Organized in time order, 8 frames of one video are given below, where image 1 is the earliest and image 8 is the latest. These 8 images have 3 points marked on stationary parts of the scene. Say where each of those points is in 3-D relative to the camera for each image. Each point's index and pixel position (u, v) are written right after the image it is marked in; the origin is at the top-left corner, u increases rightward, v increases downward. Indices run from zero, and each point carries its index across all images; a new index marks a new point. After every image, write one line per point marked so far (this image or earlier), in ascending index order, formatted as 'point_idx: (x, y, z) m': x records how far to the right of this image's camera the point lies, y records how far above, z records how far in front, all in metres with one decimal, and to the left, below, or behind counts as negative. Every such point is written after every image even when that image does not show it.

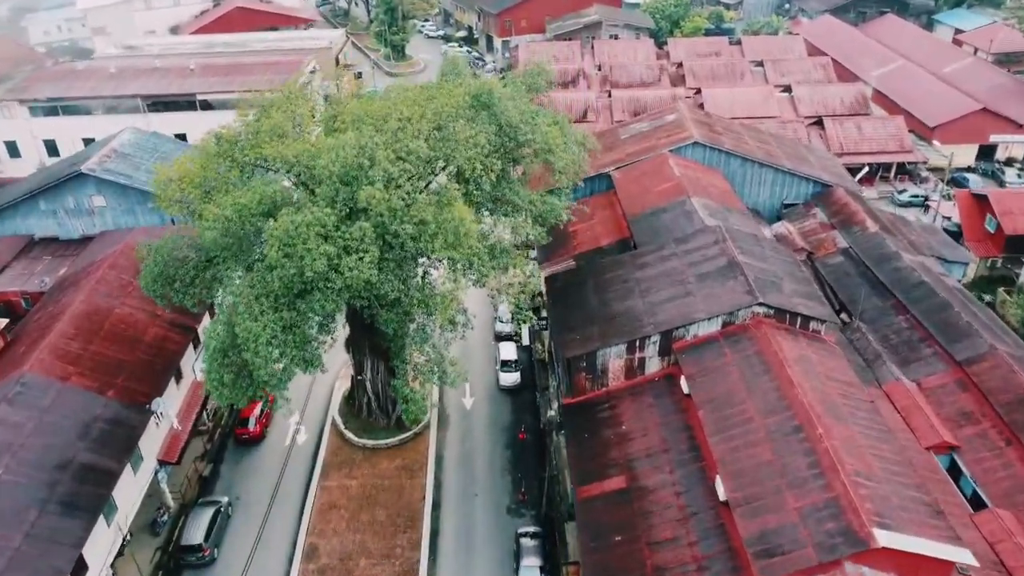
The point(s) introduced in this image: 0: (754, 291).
0: (+5.4, -0.1, +19.2) m
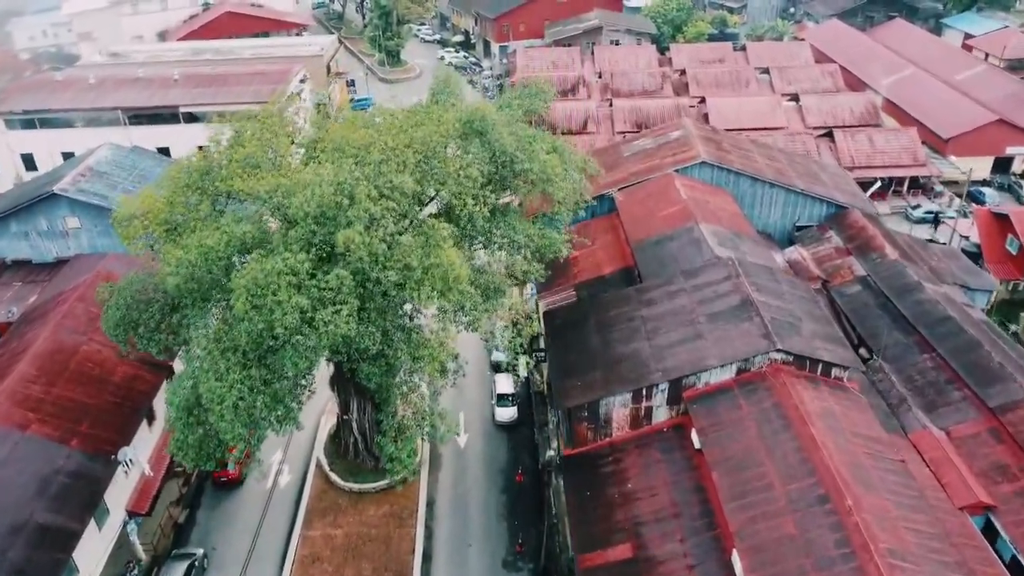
0: (+5.3, -1.0, +17.7) m
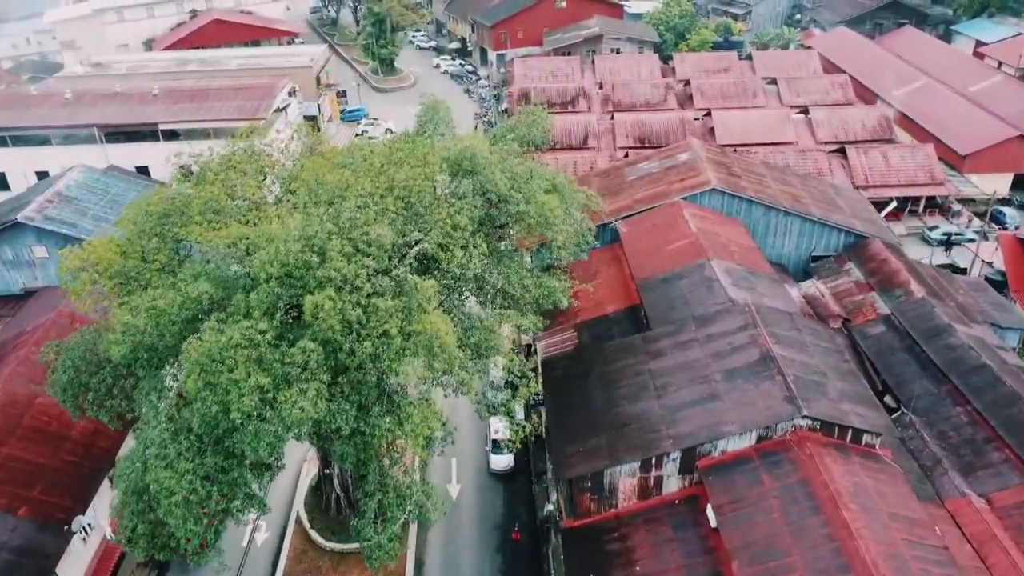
0: (+5.2, -2.0, +15.8) m
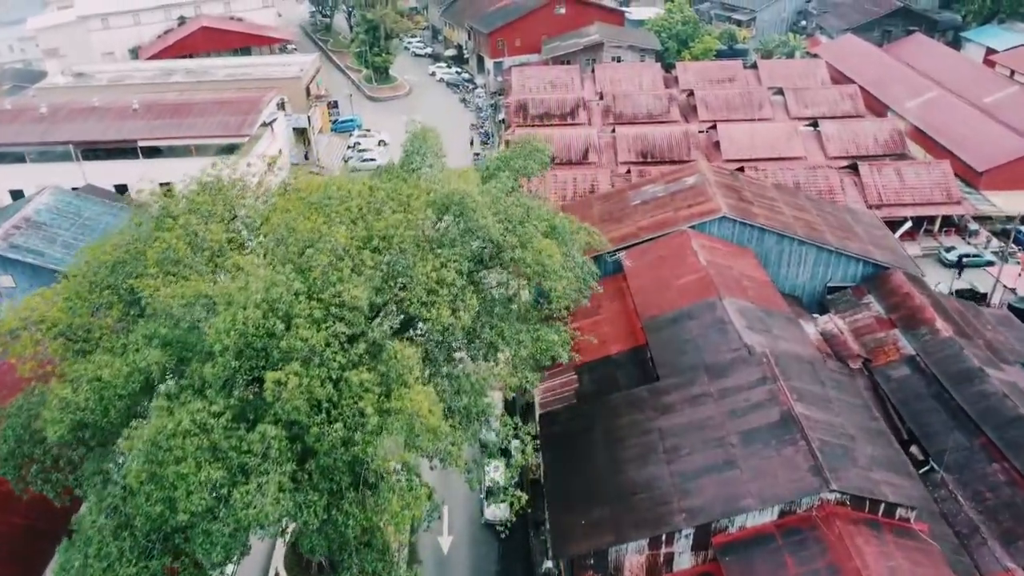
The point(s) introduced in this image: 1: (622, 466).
0: (+5.1, -2.9, +14.2) m
1: (+2.0, -3.2, +15.8) m
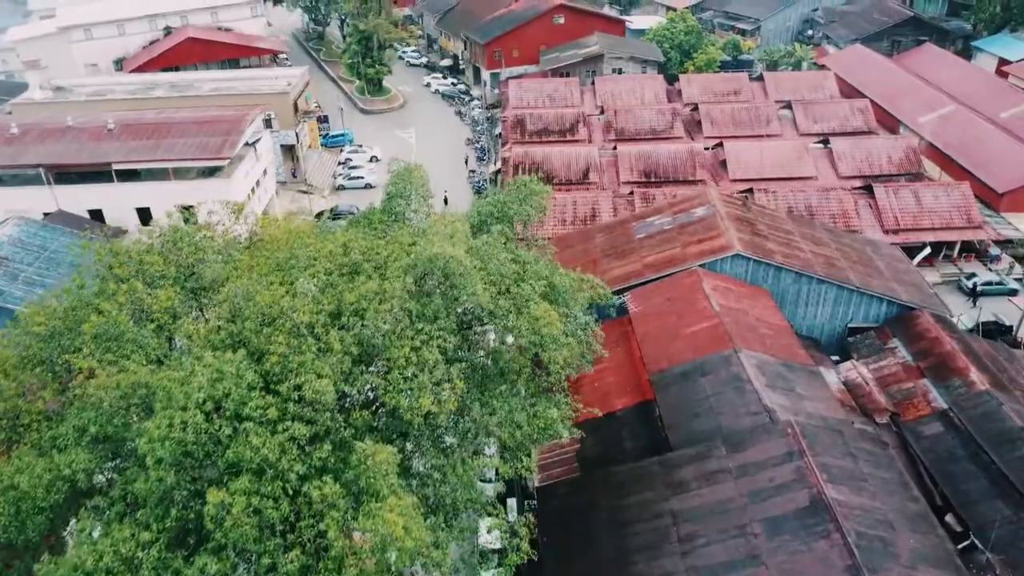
0: (+5.0, -4.0, +12.4) m
1: (+1.9, -4.3, +14.0) m
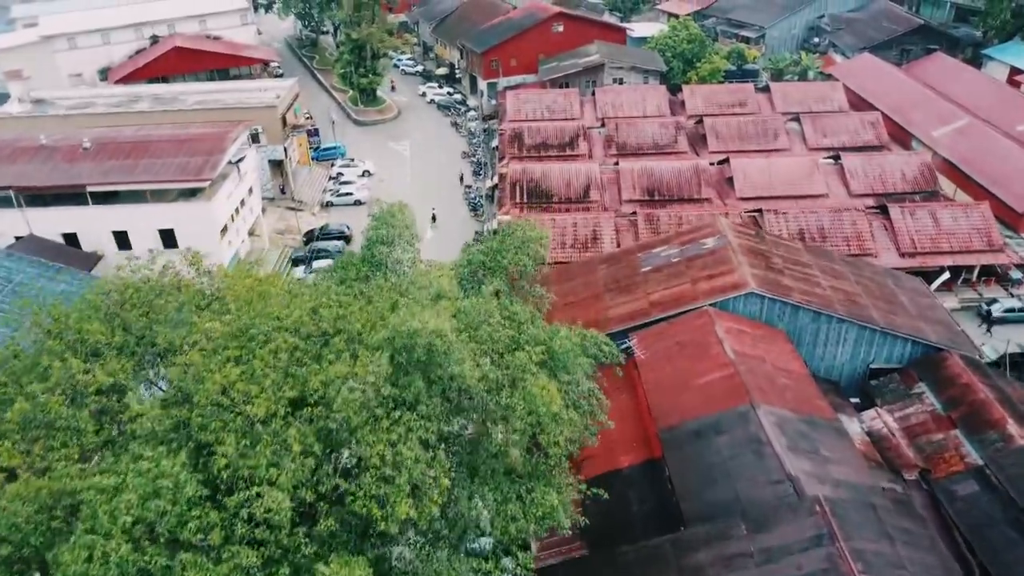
0: (+4.9, -4.9, +10.7) m
1: (+1.8, -5.2, +12.4) m
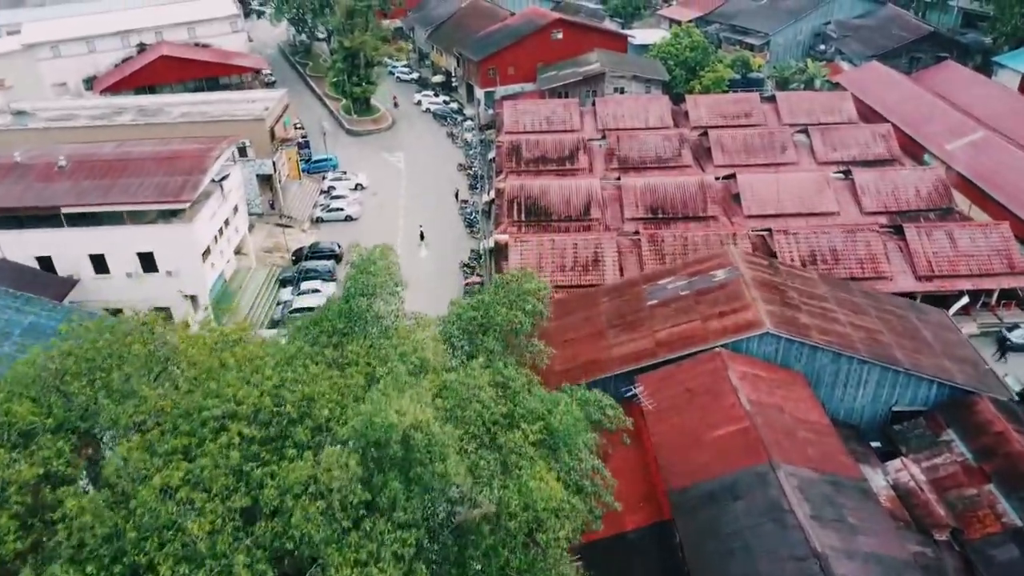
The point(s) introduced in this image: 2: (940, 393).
0: (+4.8, -5.8, +9.2) m
1: (+1.7, -6.1, +10.9) m
2: (+9.6, -2.4, +19.6) m
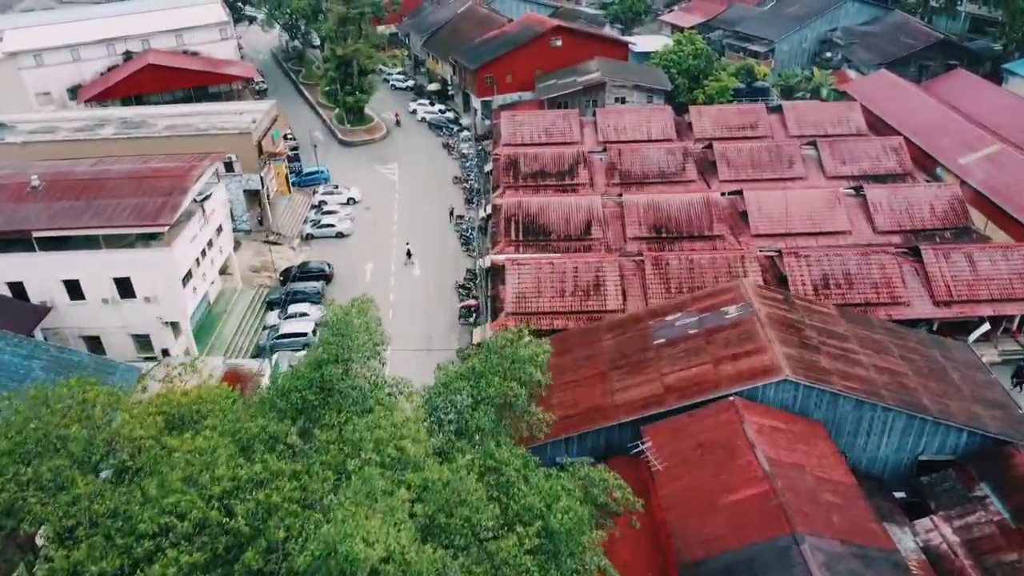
0: (+4.7, -6.6, +7.7) m
1: (+1.7, -6.9, +9.4) m
2: (+9.6, -3.2, +18.1) m
